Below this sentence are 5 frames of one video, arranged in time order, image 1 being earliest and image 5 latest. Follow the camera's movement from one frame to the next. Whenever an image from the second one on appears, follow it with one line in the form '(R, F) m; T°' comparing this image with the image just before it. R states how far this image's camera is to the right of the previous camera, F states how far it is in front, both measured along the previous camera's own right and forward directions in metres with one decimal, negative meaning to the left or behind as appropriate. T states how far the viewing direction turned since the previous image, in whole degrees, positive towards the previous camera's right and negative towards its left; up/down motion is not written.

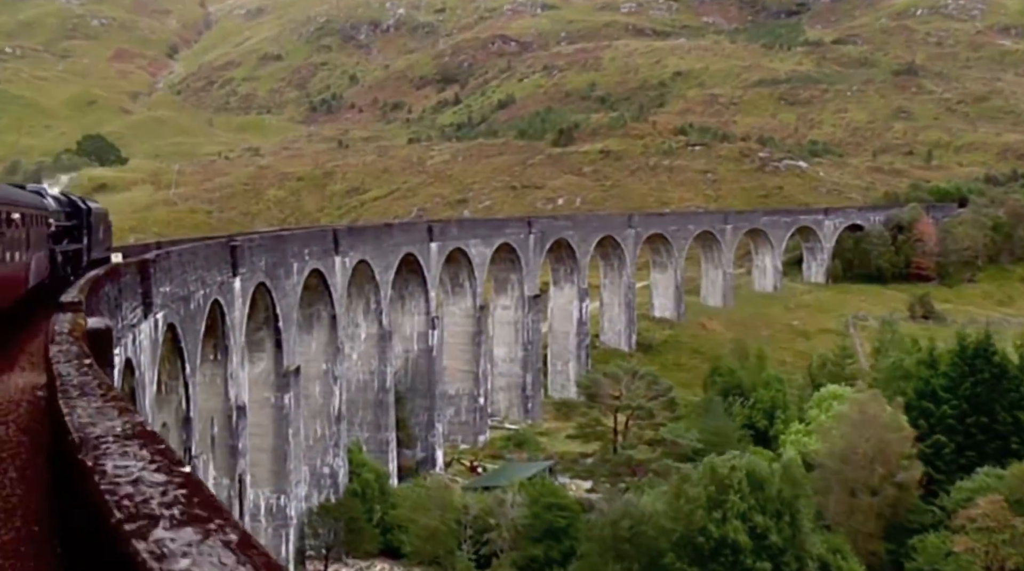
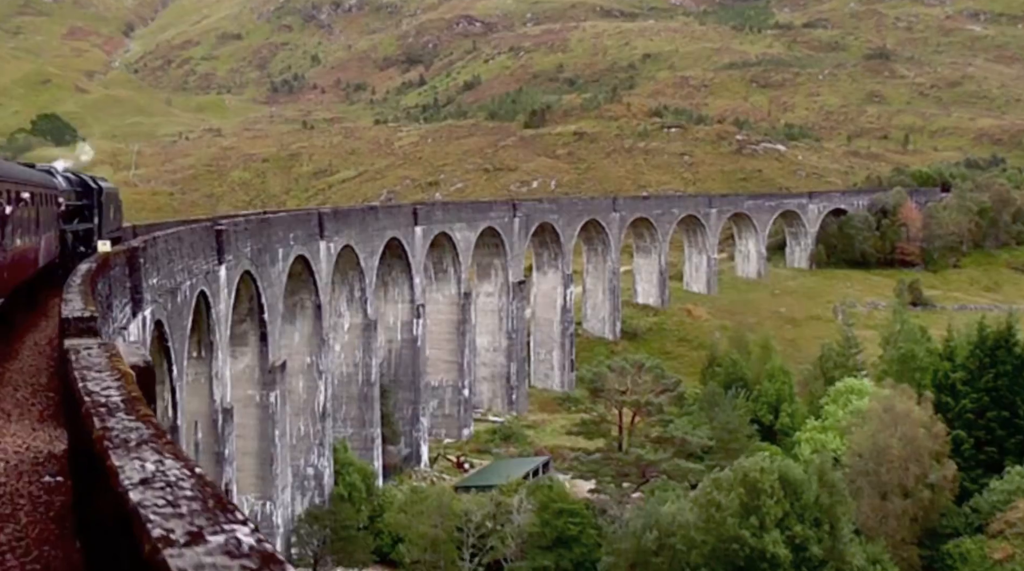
(-0.9, +1.9) m; +2°
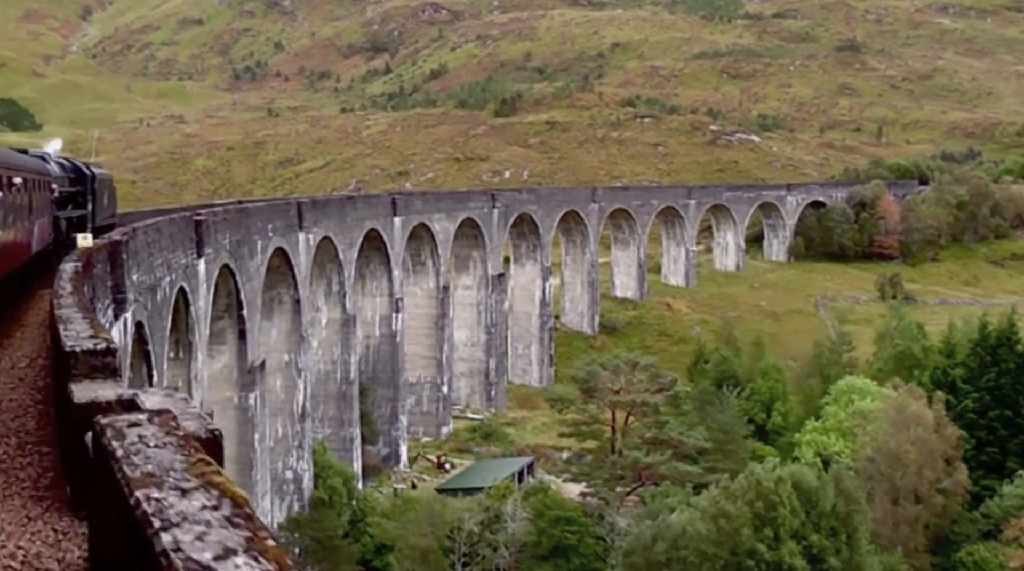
(-0.6, +1.2) m; +2°
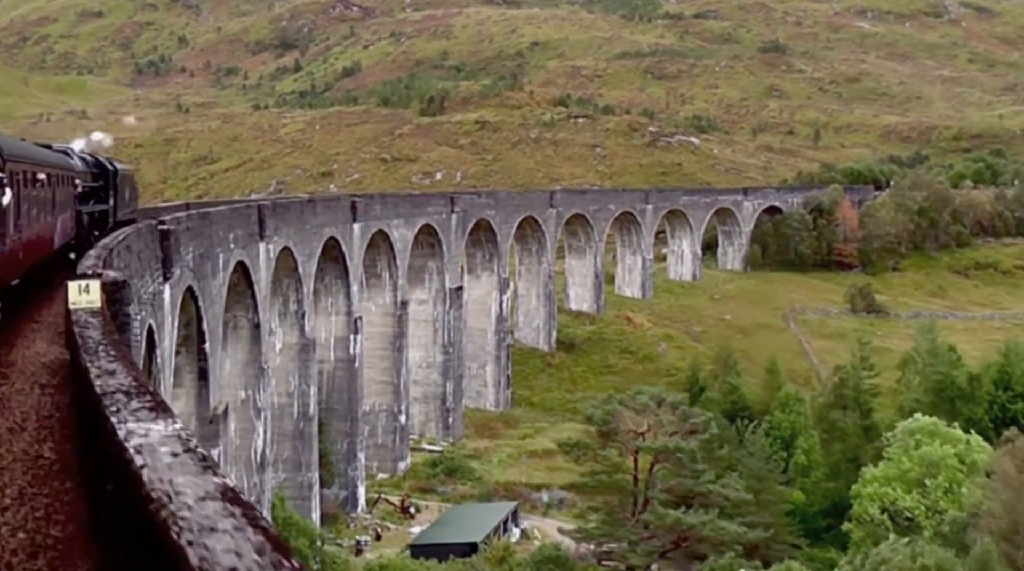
(-1.9, +4.4) m; +5°
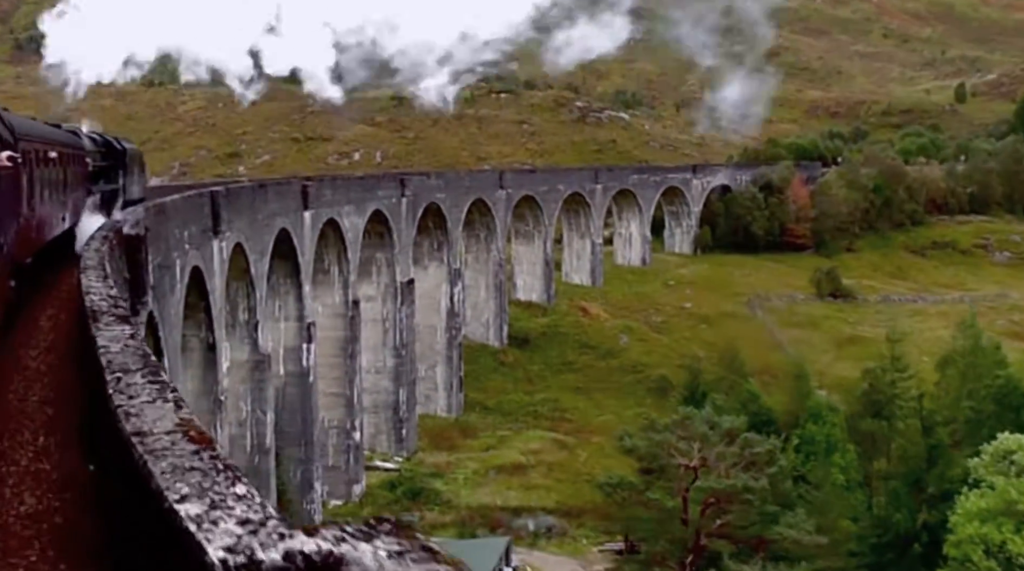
(-1.9, +4.4) m; +5°
